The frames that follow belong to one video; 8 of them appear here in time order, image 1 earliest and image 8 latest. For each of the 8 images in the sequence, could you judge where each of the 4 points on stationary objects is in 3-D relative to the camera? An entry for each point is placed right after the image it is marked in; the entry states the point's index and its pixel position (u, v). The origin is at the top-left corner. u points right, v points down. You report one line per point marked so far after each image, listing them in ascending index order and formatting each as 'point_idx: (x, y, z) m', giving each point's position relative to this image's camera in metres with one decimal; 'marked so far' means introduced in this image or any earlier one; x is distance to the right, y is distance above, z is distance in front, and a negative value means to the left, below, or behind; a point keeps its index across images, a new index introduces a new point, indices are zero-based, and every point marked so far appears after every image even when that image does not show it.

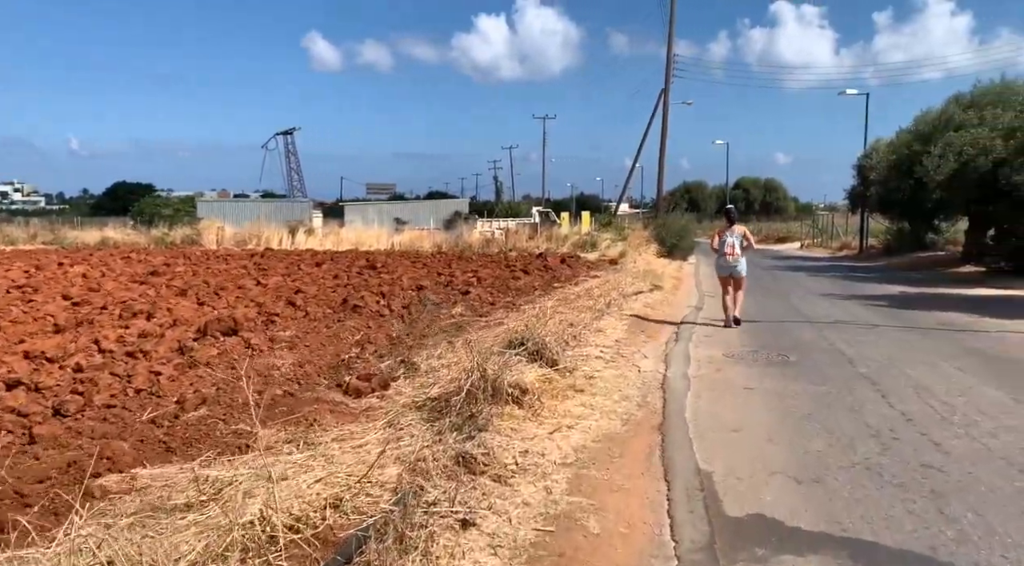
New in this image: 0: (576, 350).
0: (+0.7, -0.7, +8.9) m
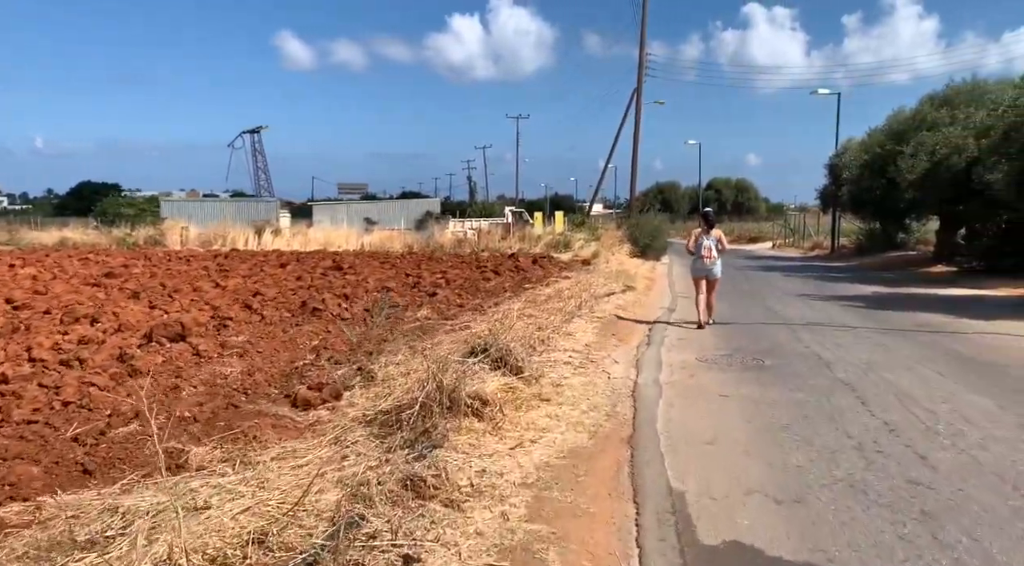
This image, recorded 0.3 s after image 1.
0: (+0.3, -0.7, +8.5) m
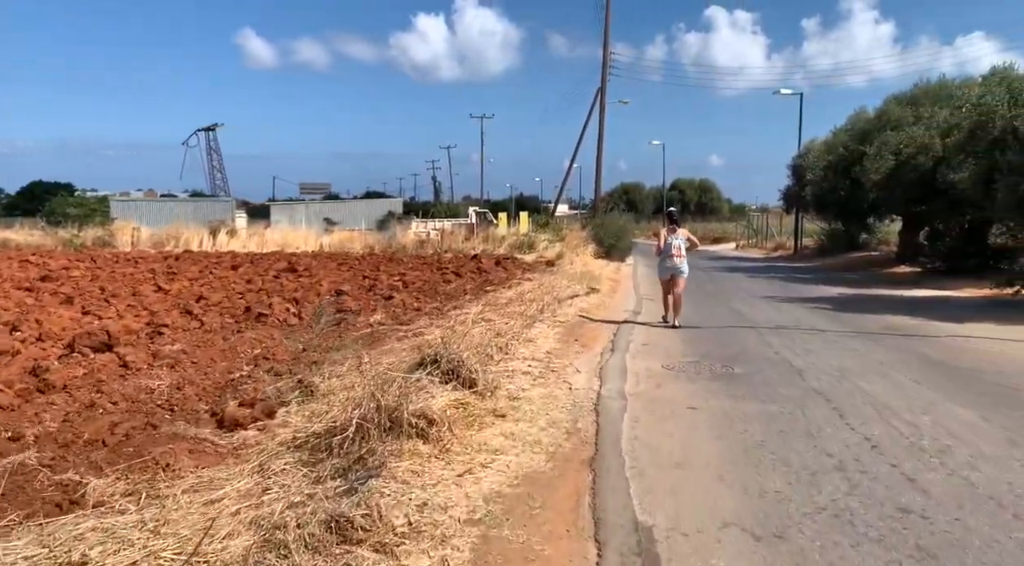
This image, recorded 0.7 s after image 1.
0: (-0.1, -0.8, +7.9) m
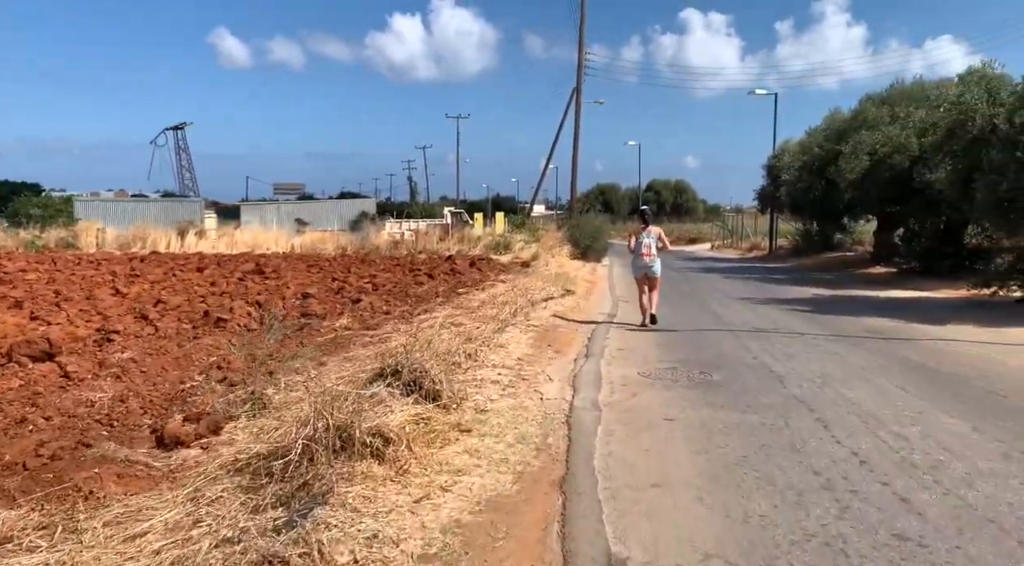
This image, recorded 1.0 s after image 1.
0: (-0.4, -0.8, +7.5) m
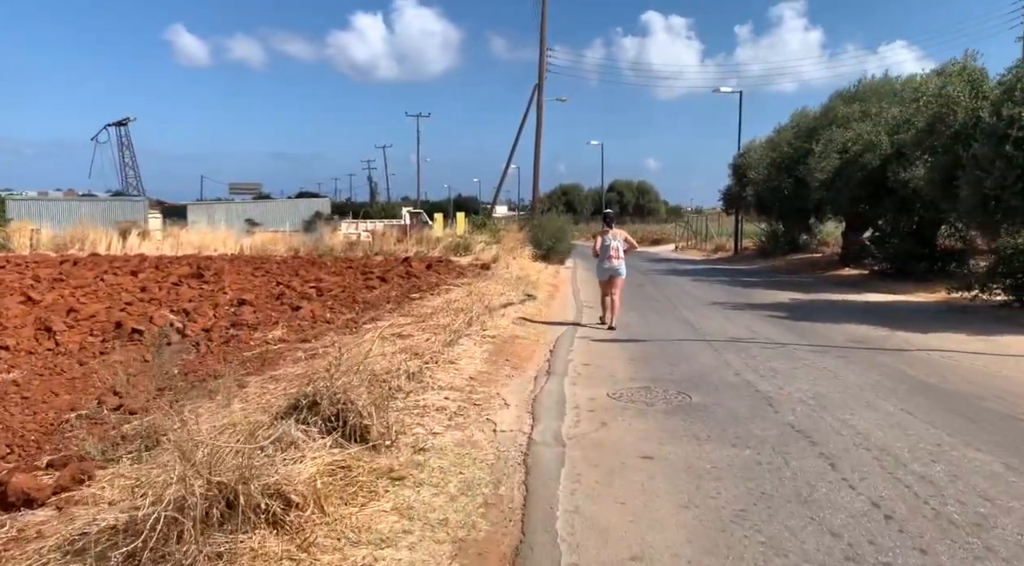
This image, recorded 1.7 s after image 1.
0: (-0.8, -0.9, +6.4) m
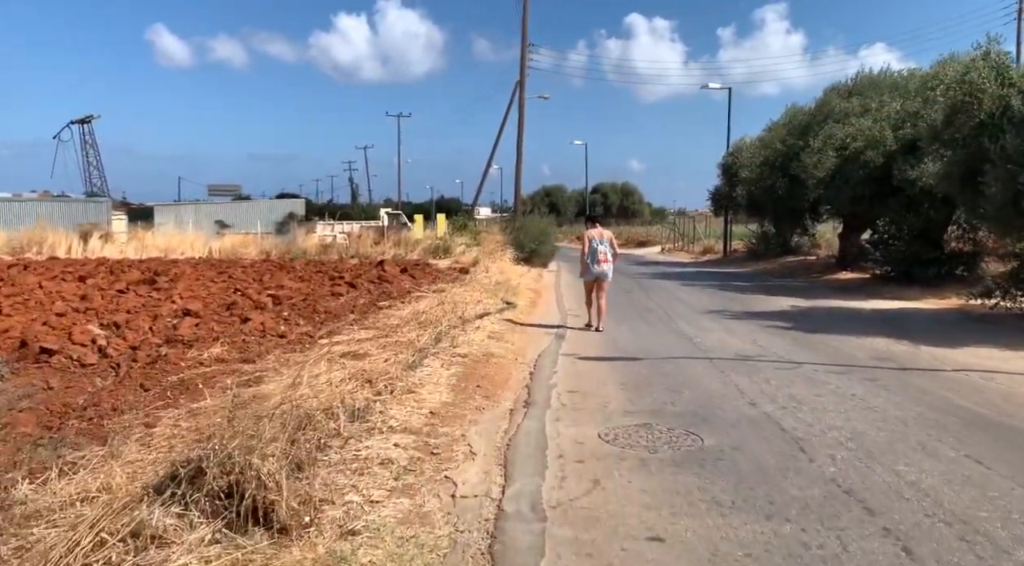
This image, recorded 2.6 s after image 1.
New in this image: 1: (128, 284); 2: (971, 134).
0: (-1.0, -1.0, +5.0) m
1: (-8.2, 0.0, +17.8) m
2: (+6.5, +2.1, +11.9) m
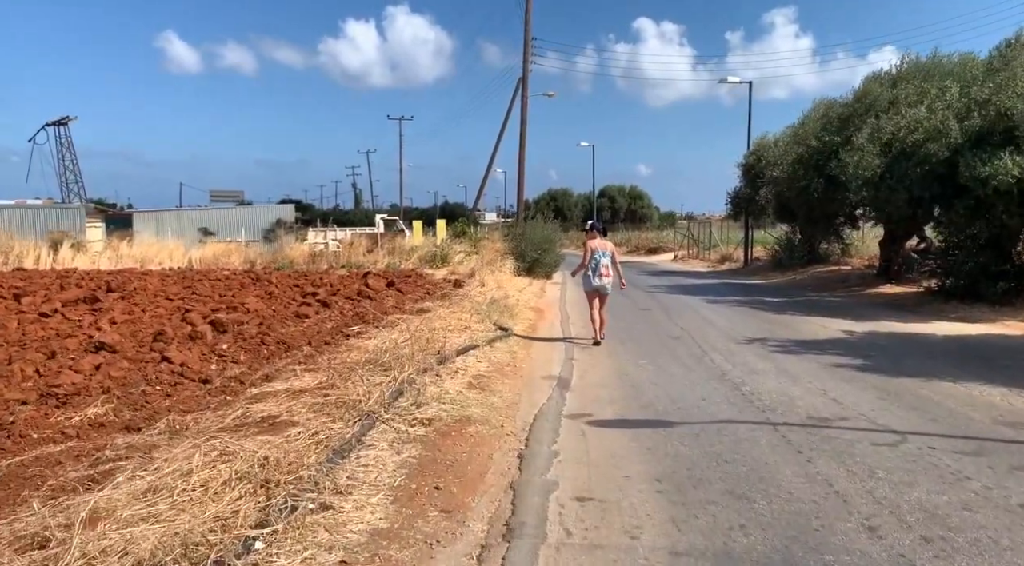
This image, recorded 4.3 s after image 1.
0: (-1.1, -1.3, +2.5) m
1: (-8.2, -0.4, +15.3) m
2: (+6.4, +1.9, +9.3) m
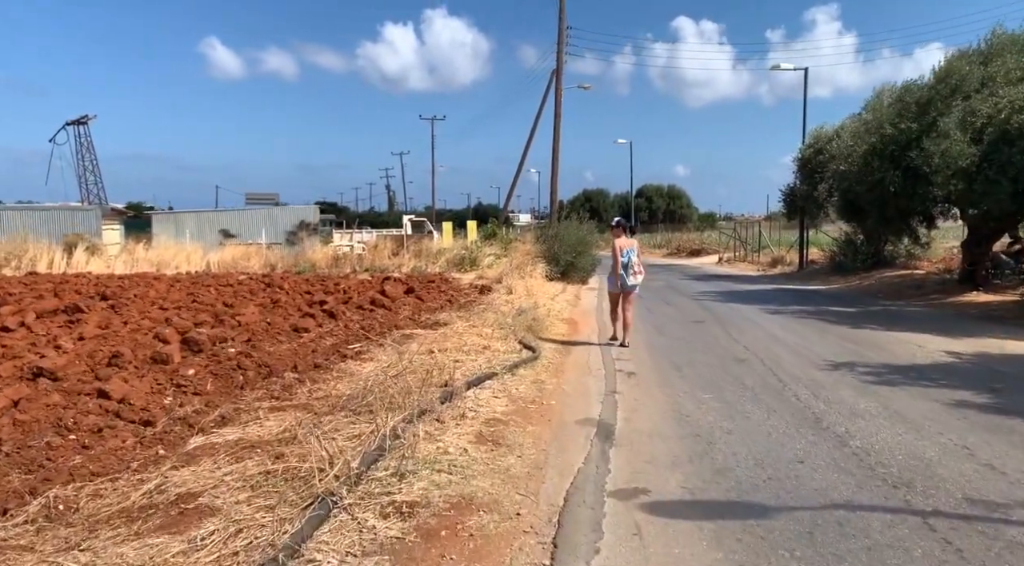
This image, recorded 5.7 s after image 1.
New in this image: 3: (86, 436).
0: (-1.2, -1.4, +0.5) m
1: (-7.7, -0.5, +13.6) m
2: (+6.7, +1.7, +7.1) m
3: (-3.1, -1.1, +6.1) m
